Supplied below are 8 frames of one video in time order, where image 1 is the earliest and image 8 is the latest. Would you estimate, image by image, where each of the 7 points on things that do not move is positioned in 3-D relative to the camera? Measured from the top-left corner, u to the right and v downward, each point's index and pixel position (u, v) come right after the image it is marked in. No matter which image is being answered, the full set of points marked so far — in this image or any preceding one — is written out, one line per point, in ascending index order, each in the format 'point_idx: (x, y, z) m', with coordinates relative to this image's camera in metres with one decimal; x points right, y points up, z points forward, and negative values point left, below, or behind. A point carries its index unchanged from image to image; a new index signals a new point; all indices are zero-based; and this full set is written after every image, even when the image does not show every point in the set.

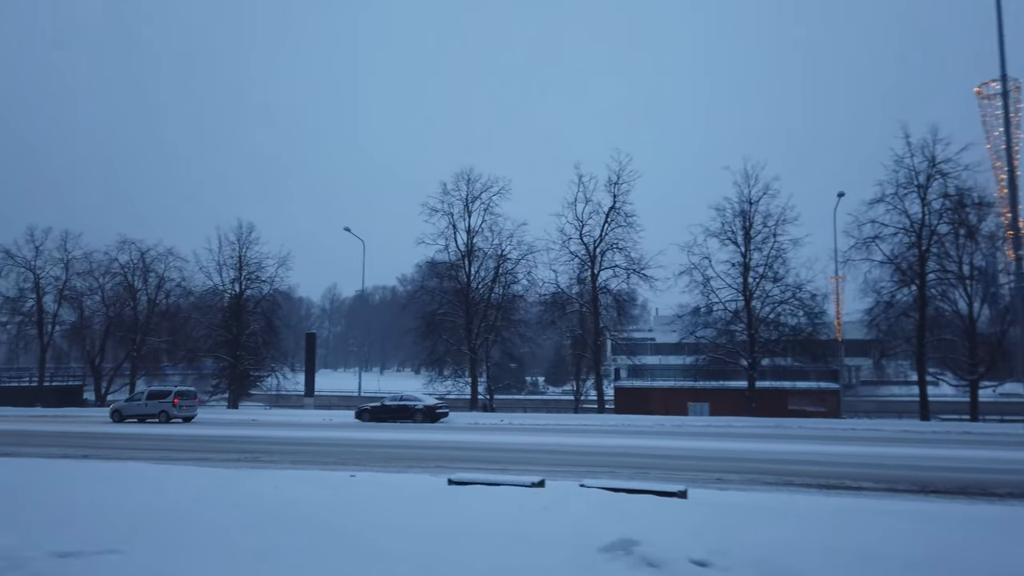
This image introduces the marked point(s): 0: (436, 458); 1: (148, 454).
0: (-1.9, -4.3, +18.4) m
1: (-9.4, -4.3, +19.2) m
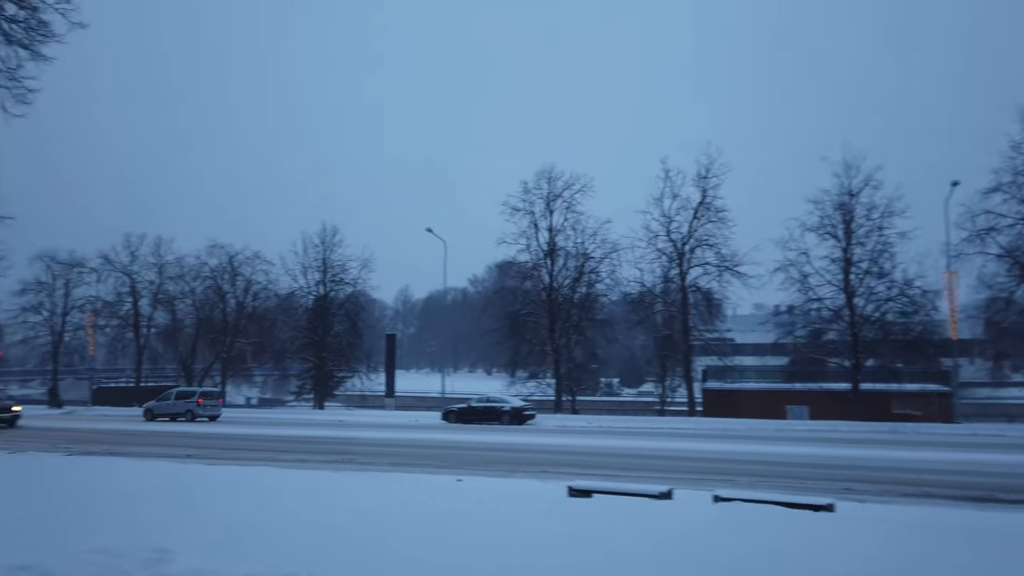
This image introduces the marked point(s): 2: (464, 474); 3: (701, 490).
0: (+0.6, -4.2, +17.9) m
1: (-6.8, -4.4, +19.3) m
2: (-0.9, -3.8, +15.2) m
3: (+3.1, -3.3, +12.0) m
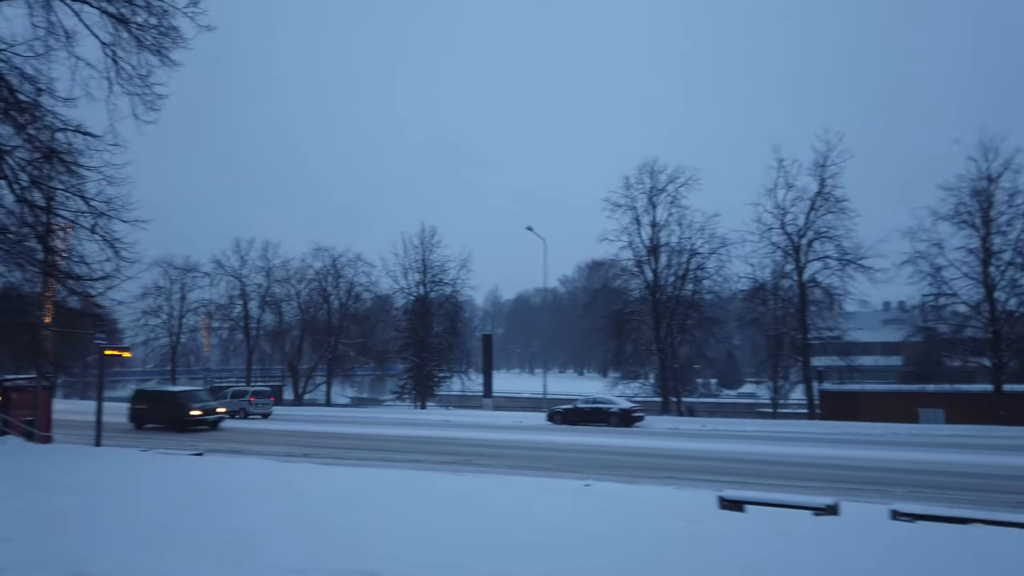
0: (+3.4, -4.1, +17.0) m
1: (-3.7, -4.4, +19.3) m
2: (+1.6, -3.8, +14.5) m
3: (+5.2, -3.2, +10.9) m
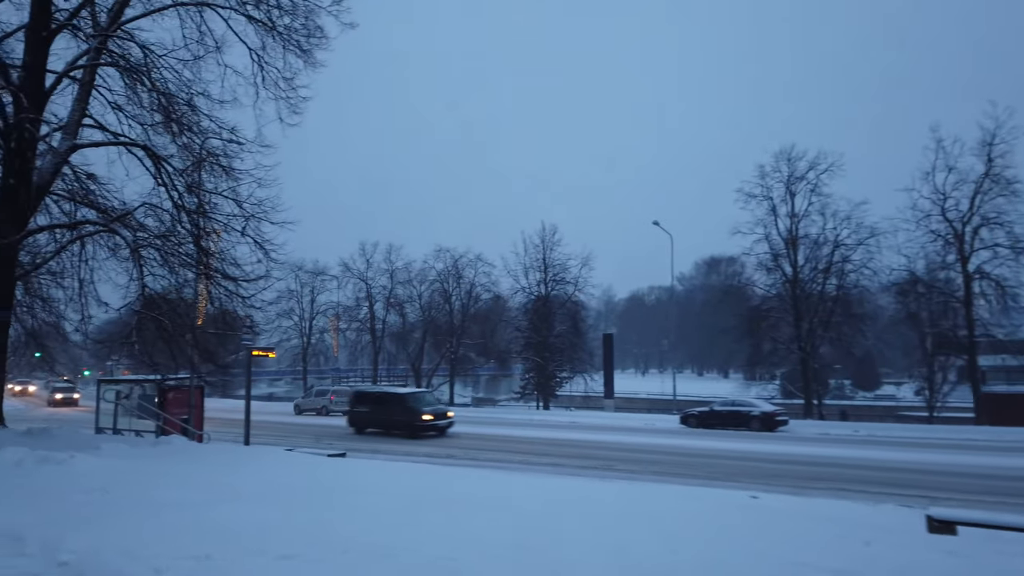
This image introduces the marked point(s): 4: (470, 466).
0: (+6.6, -4.0, +15.5) m
1: (-0.1, -4.3, +18.8) m
2: (+4.4, -3.6, +13.3) m
3: (+7.5, -3.0, +9.2) m
4: (-1.0, -4.3, +17.8) m
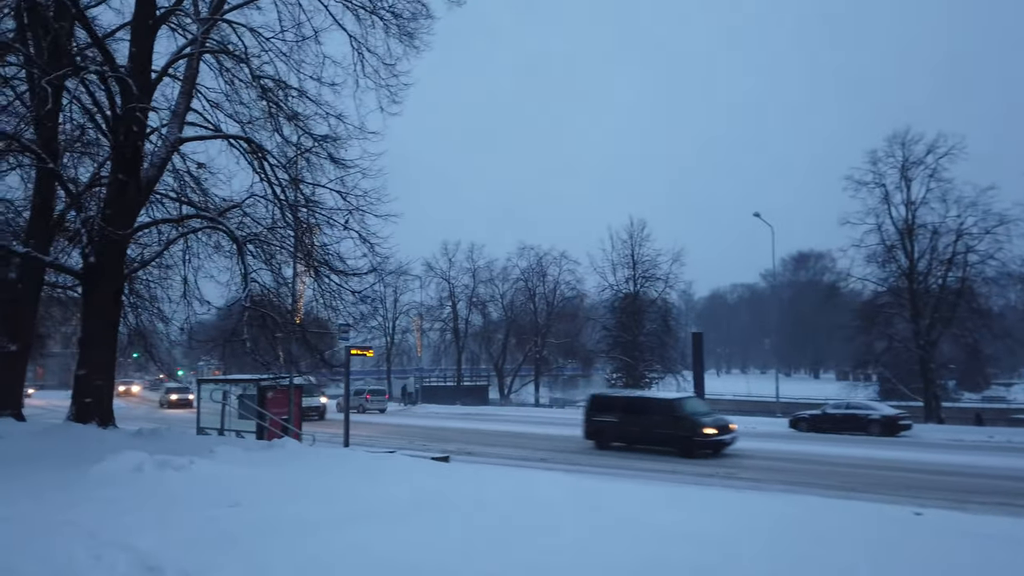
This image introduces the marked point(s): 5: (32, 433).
0: (+8.9, -3.8, +13.8) m
1: (+2.5, -4.2, +17.7) m
2: (+6.5, -3.5, +11.8) m
3: (+9.1, -2.8, +7.4) m
4: (+1.5, -4.2, +16.8) m
5: (-7.1, -2.2, +11.0) m
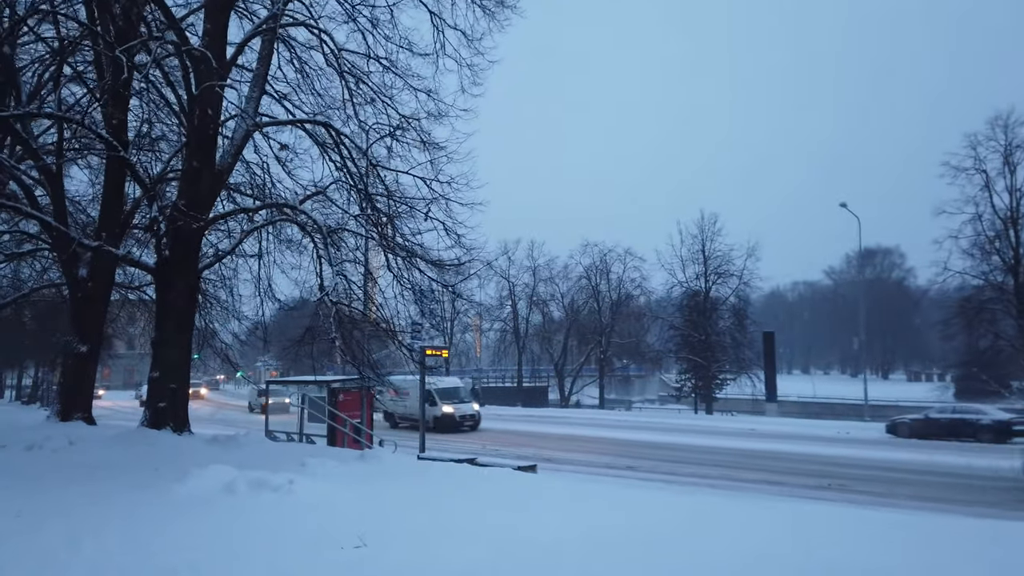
0: (+10.5, -3.6, +12.0) m
1: (+4.4, -4.1, +16.3) m
2: (+8.0, -3.3, +10.1) m
3: (+10.4, -2.6, +5.6) m
4: (+3.4, -4.1, +15.4) m
5: (-5.6, -2.1, +10.2) m
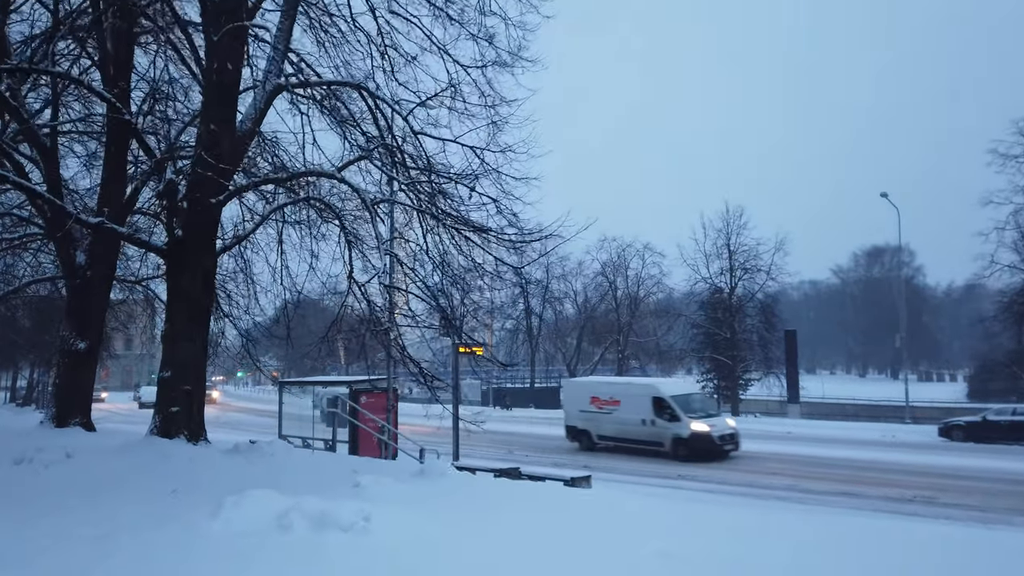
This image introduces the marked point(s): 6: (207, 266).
0: (+11.4, -3.4, +10.5) m
1: (+5.3, -3.9, +14.8) m
2: (+8.9, -3.1, +8.6) m
3: (+11.3, -2.4, +4.1) m
4: (+4.3, -3.9, +13.9) m
5: (-4.7, -1.9, +8.6) m
6: (-3.9, +0.3, +9.5) m
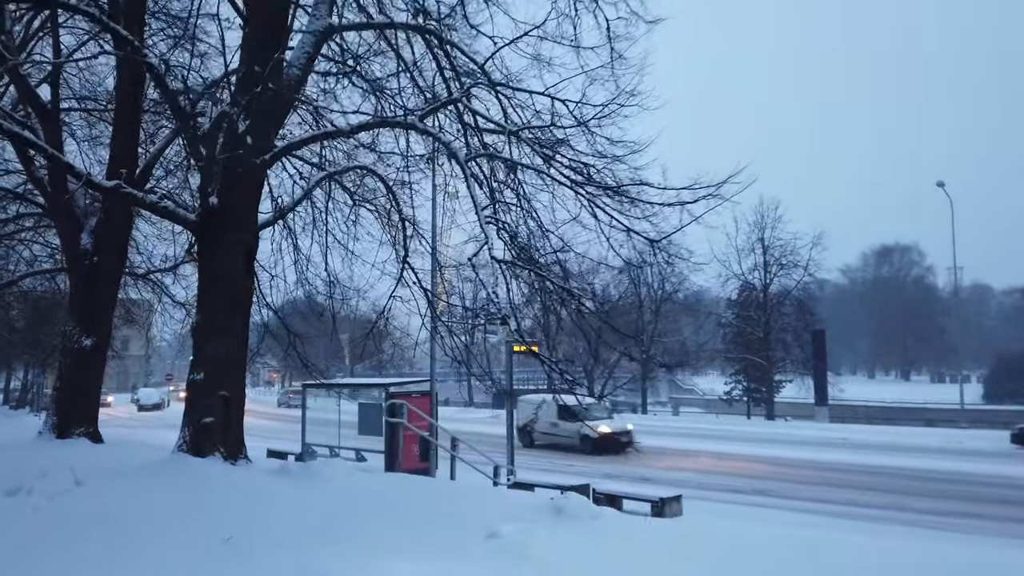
0: (+12.6, -3.2, +8.7) m
1: (+6.4, -3.7, +13.0) m
2: (+10.1, -2.9, +6.9) m
3: (+12.5, -2.3, +2.4) m
4: (+5.4, -3.7, +12.1) m
5: (-3.6, -1.7, +6.8) m
6: (-2.8, +0.5, +7.7) m
